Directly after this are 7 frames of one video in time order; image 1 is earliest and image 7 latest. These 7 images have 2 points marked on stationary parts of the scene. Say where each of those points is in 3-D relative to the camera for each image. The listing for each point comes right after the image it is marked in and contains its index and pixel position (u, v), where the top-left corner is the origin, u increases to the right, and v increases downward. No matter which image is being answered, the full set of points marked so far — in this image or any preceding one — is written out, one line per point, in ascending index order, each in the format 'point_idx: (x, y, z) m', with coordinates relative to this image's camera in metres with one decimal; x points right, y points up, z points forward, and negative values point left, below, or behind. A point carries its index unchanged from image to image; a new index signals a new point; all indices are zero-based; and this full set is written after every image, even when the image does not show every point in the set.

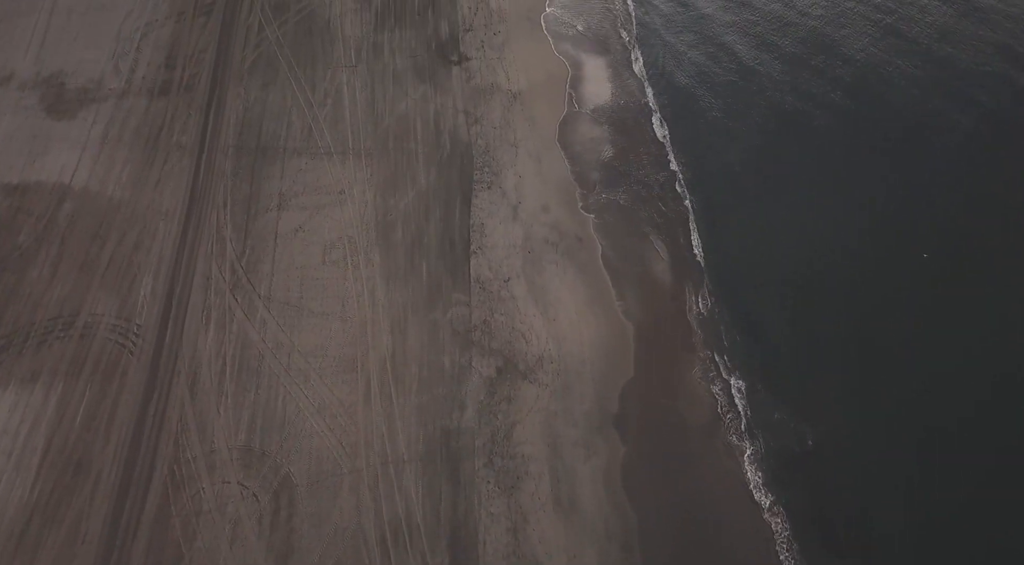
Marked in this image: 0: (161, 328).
0: (-5.1, -0.7, +15.7) m
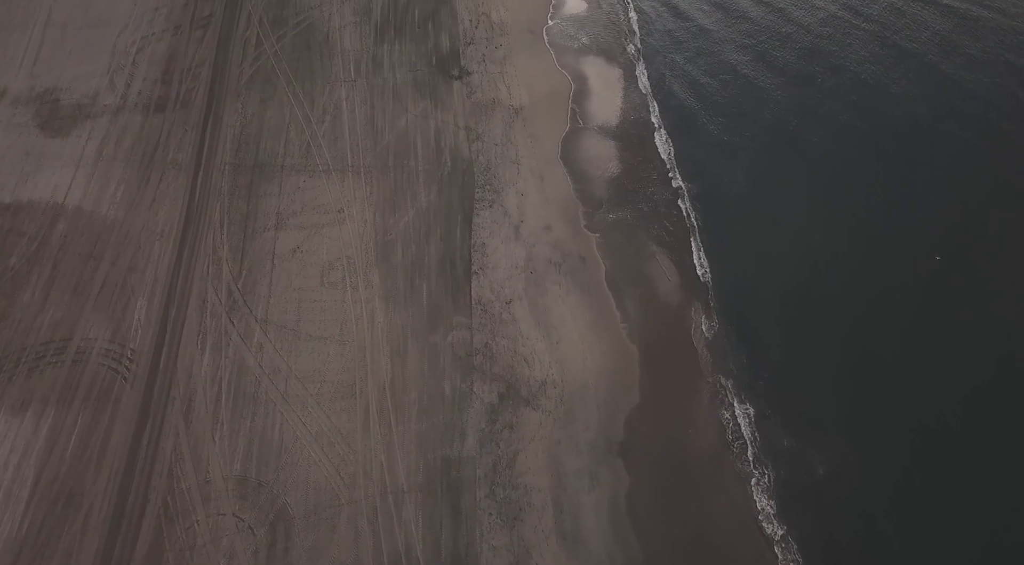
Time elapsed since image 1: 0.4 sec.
0: (-5.0, -1.0, +15.4) m
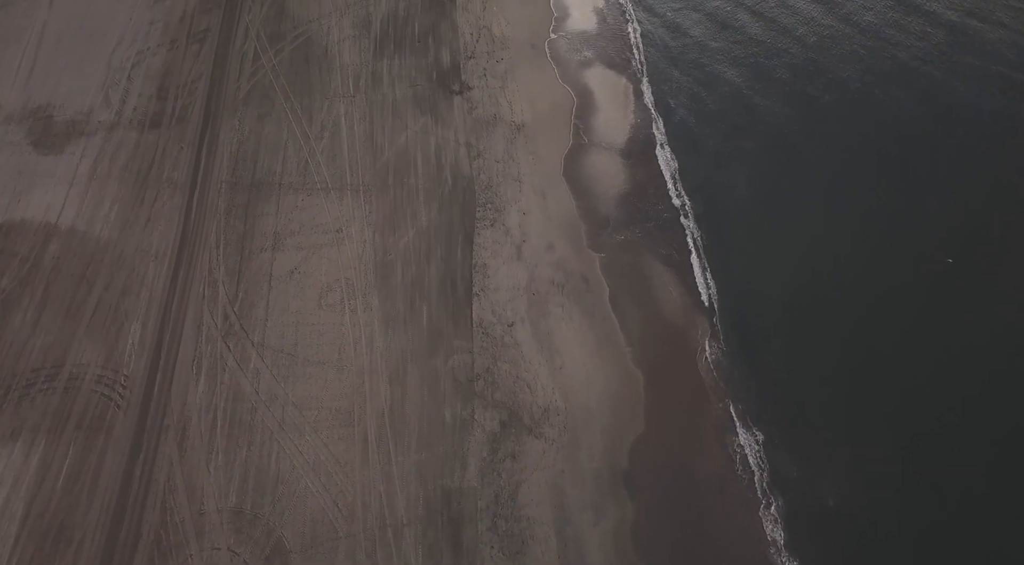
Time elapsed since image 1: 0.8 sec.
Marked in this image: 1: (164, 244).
0: (-5.0, -1.4, +15.1) m
1: (-5.2, +0.6, +16.3) m
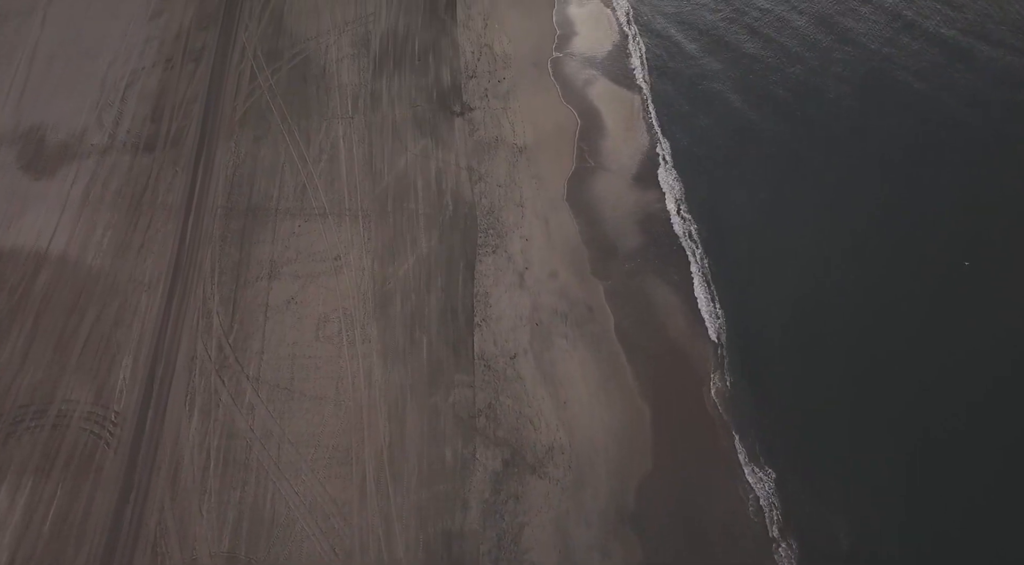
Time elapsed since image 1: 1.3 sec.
0: (-5.0, -1.8, +14.6) m
1: (-5.2, +0.1, +15.9) m
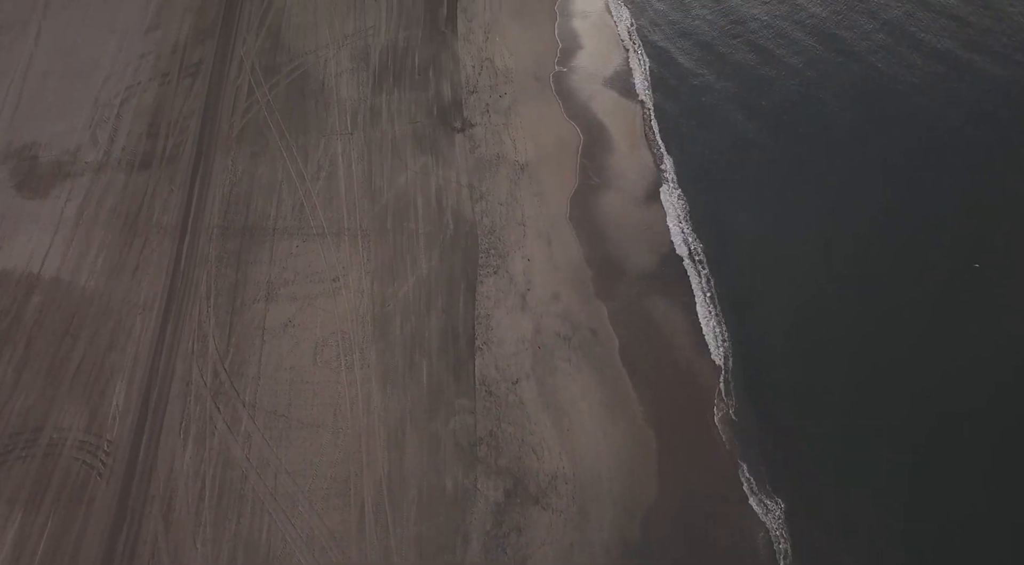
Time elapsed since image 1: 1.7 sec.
0: (-4.9, -2.1, +14.3) m
1: (-5.1, -0.2, +15.6) m
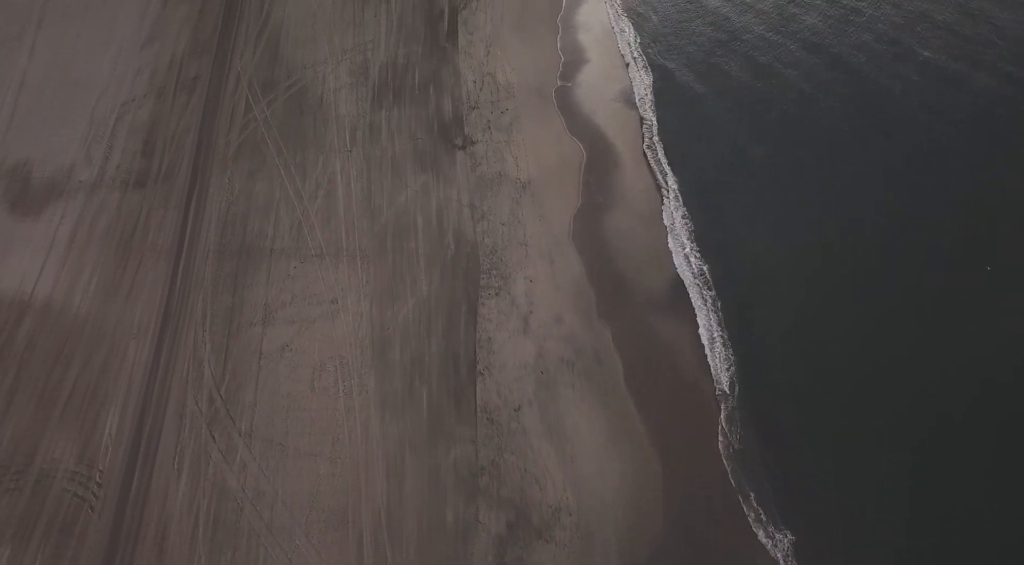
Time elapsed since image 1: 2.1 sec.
0: (-4.9, -2.4, +14.0) m
1: (-5.1, -0.5, +15.3) m
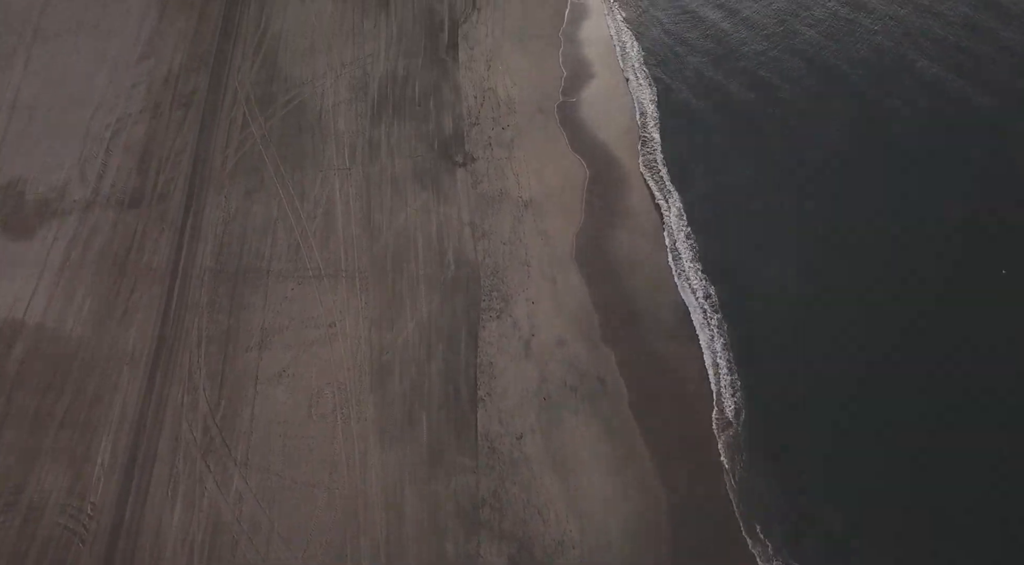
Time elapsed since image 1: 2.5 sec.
0: (-4.9, -2.8, +13.6) m
1: (-5.1, -0.8, +14.9) m
